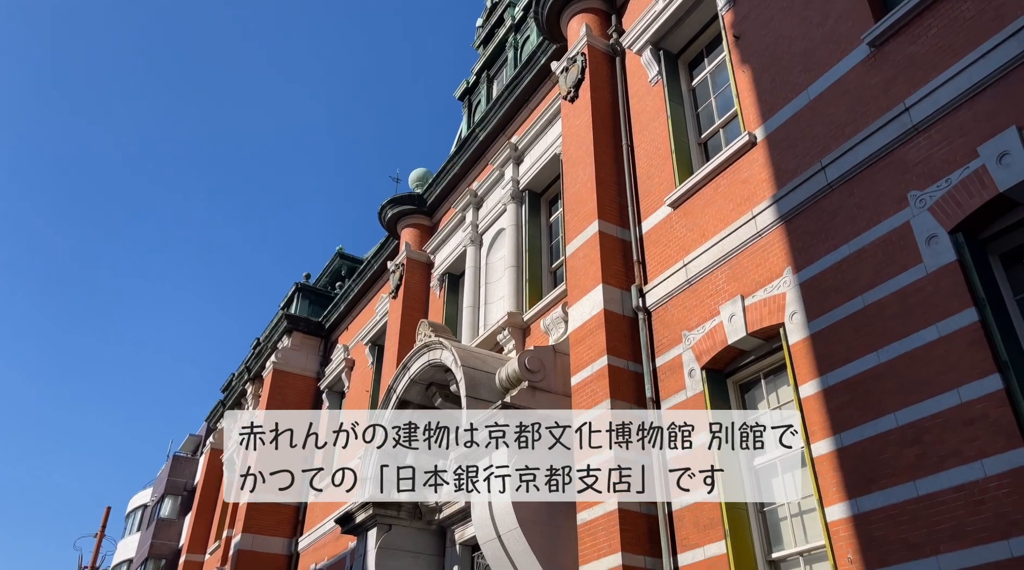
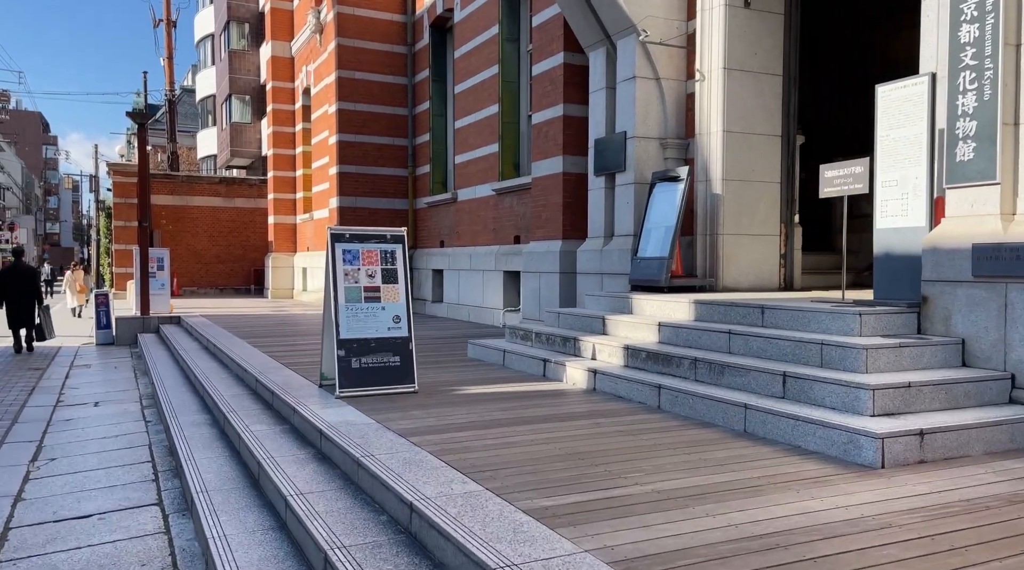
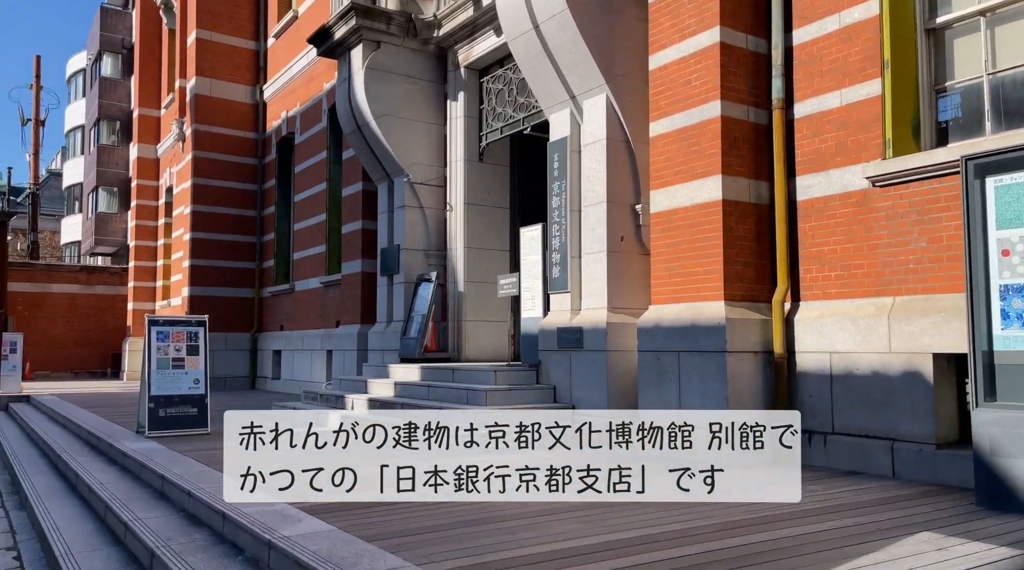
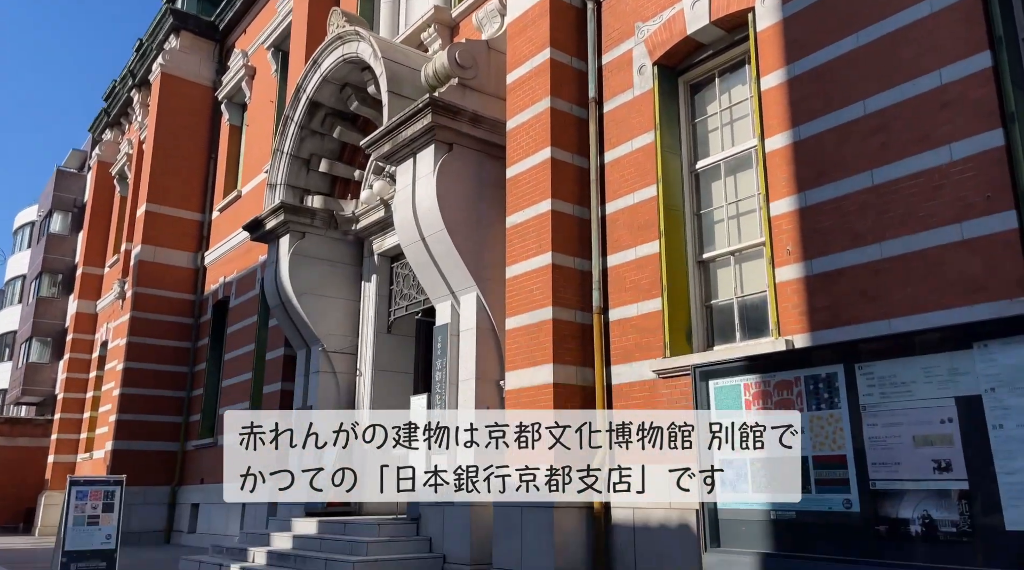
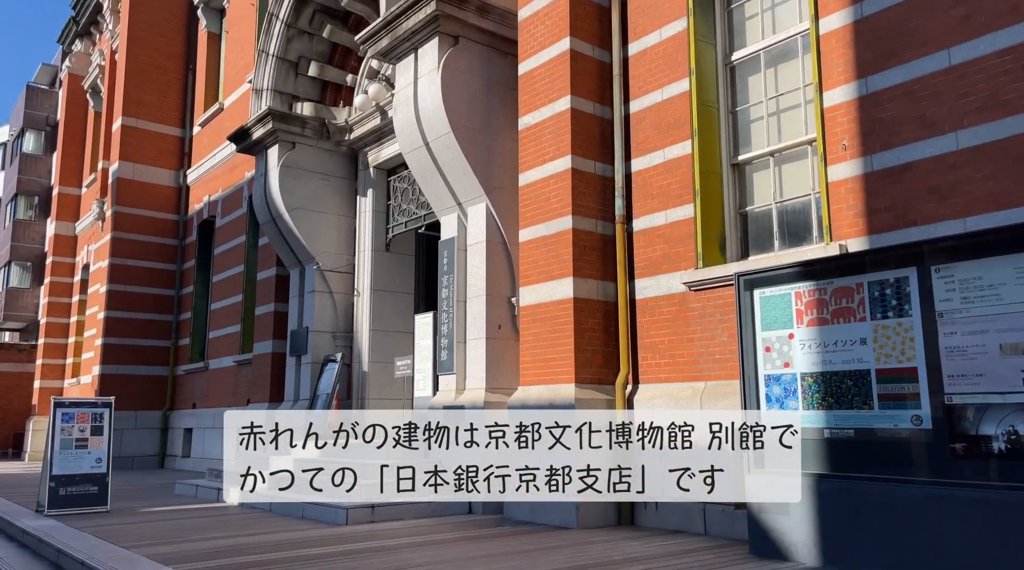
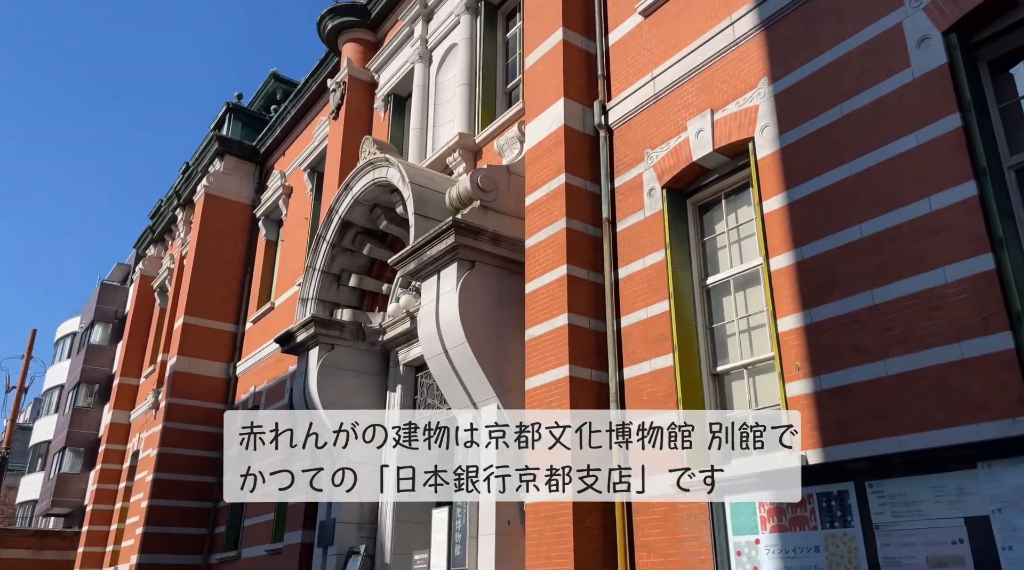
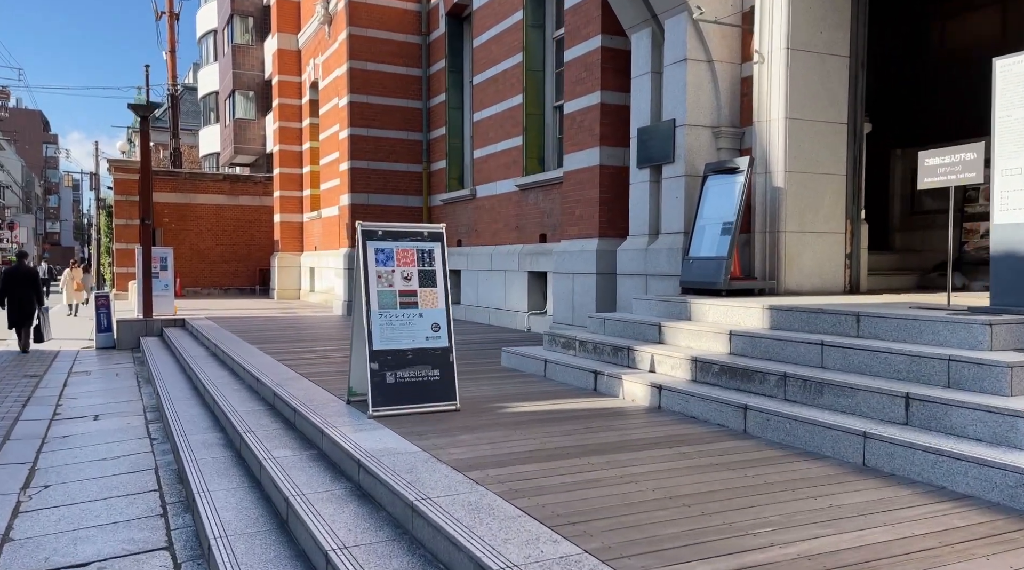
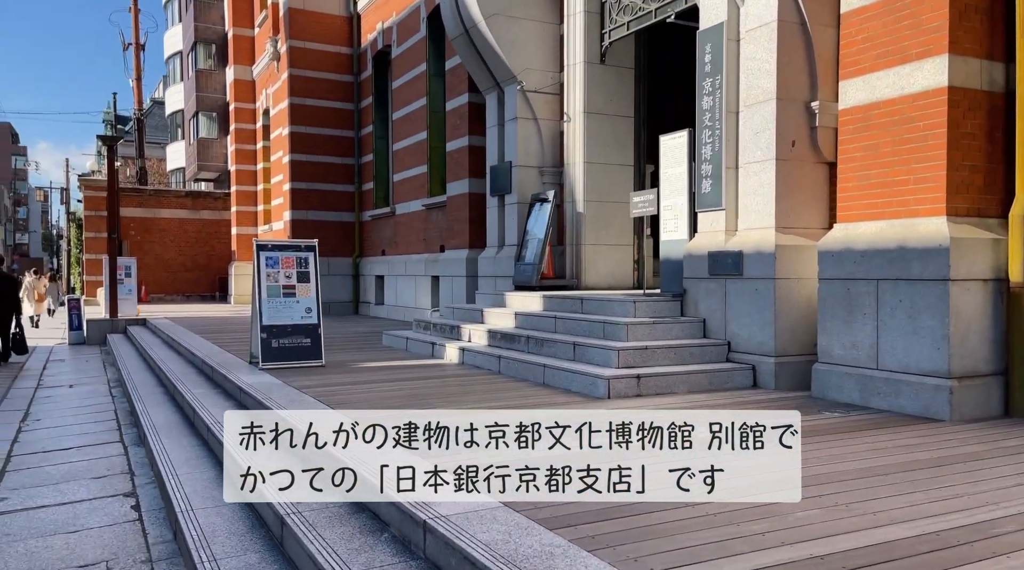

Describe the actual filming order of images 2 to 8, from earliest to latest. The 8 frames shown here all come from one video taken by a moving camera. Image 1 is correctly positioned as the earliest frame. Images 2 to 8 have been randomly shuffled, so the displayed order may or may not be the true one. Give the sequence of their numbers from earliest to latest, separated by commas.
6, 4, 5, 3, 8, 2, 7
